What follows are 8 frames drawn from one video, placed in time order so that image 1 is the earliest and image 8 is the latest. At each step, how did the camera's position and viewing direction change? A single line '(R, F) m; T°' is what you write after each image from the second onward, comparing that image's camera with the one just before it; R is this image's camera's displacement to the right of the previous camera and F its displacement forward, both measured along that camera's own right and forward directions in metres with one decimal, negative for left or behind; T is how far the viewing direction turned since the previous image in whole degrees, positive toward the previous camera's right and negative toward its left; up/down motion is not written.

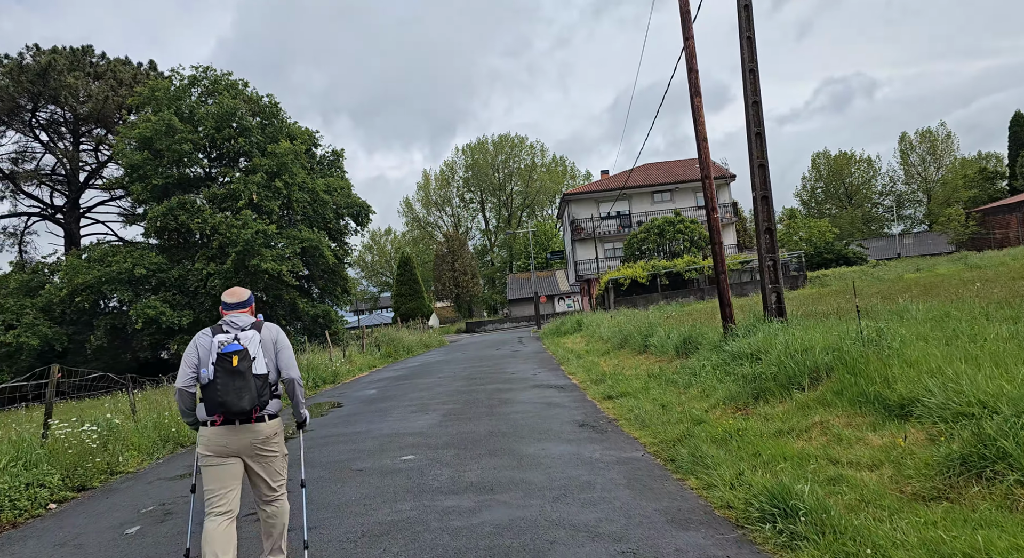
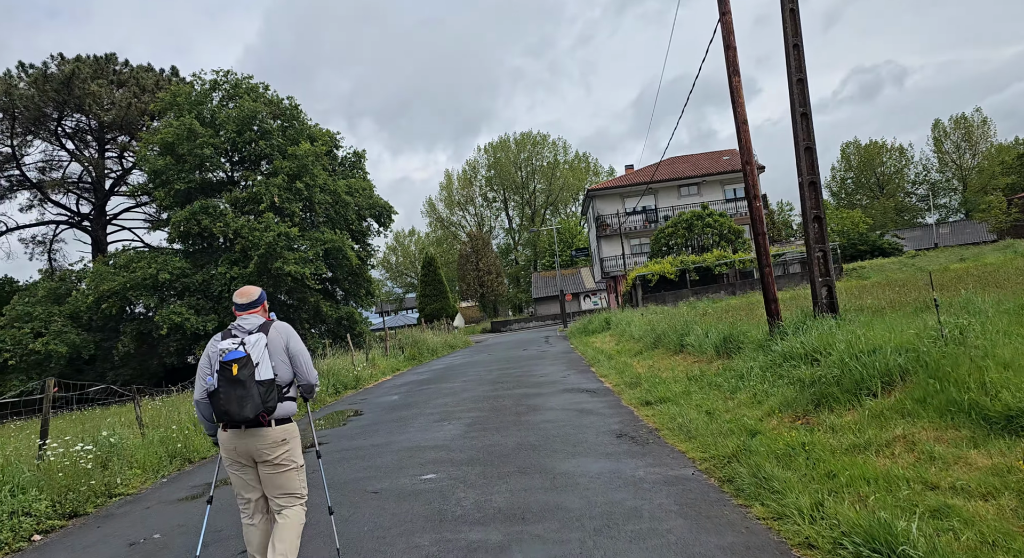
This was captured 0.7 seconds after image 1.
(0.0, +0.7) m; -2°
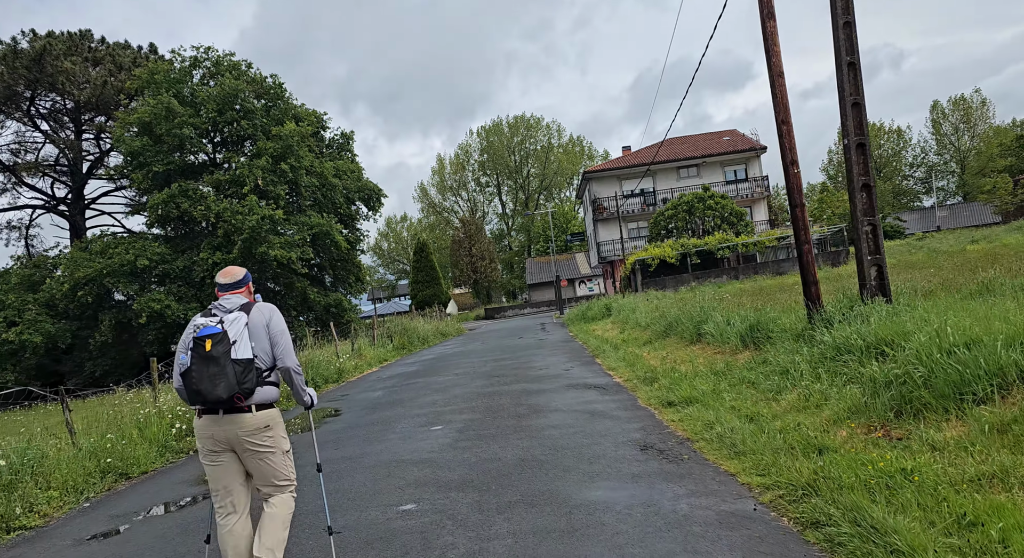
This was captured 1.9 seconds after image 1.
(-0.1, +1.4) m; +1°
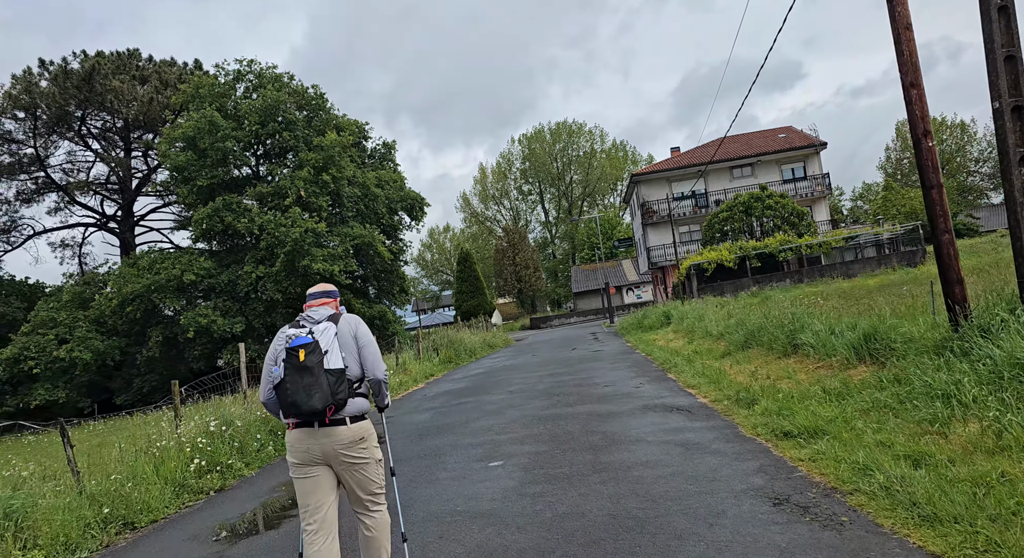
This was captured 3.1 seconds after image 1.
(-0.3, +1.4) m; -3°
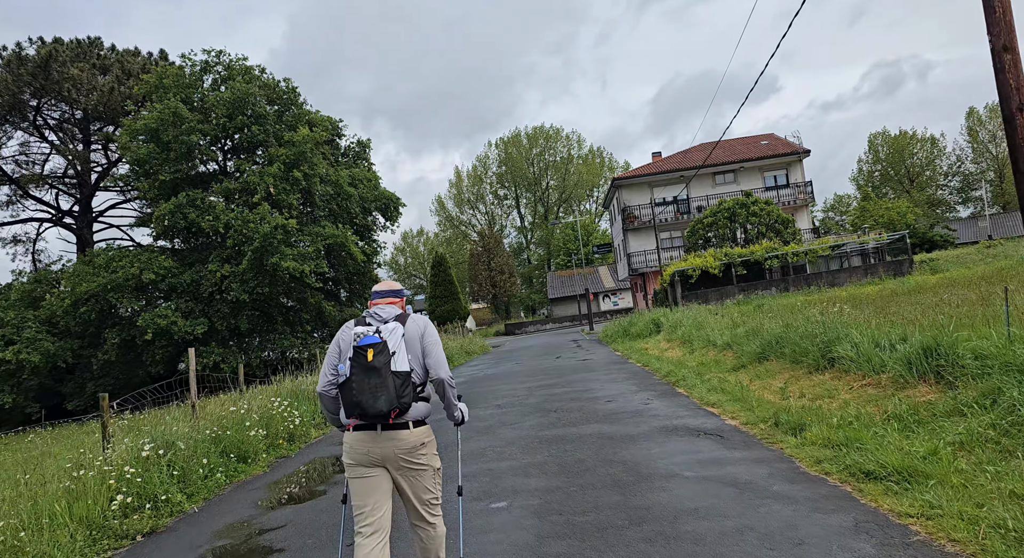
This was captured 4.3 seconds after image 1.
(-0.3, +1.4) m; +2°
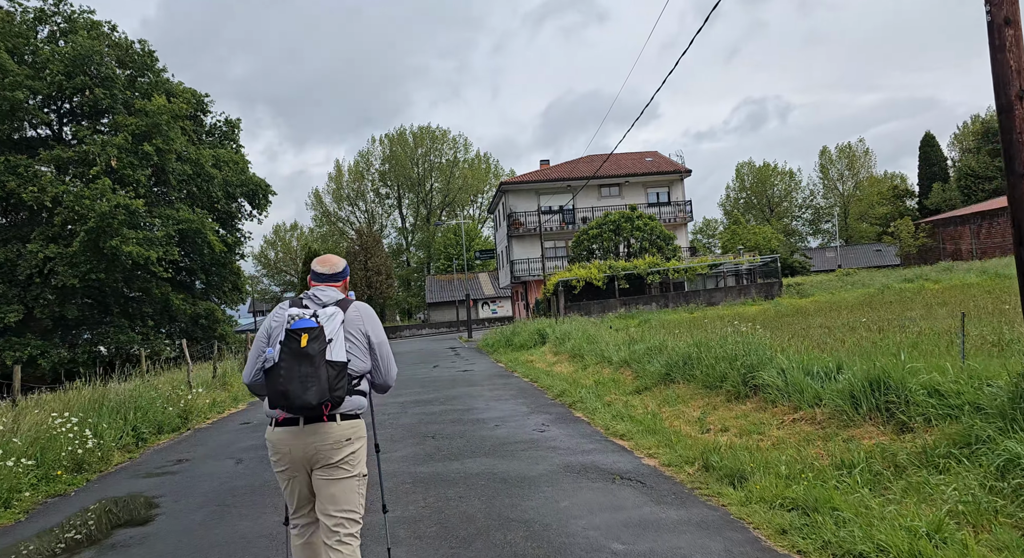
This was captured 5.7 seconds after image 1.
(0.0, +1.7) m; +10°
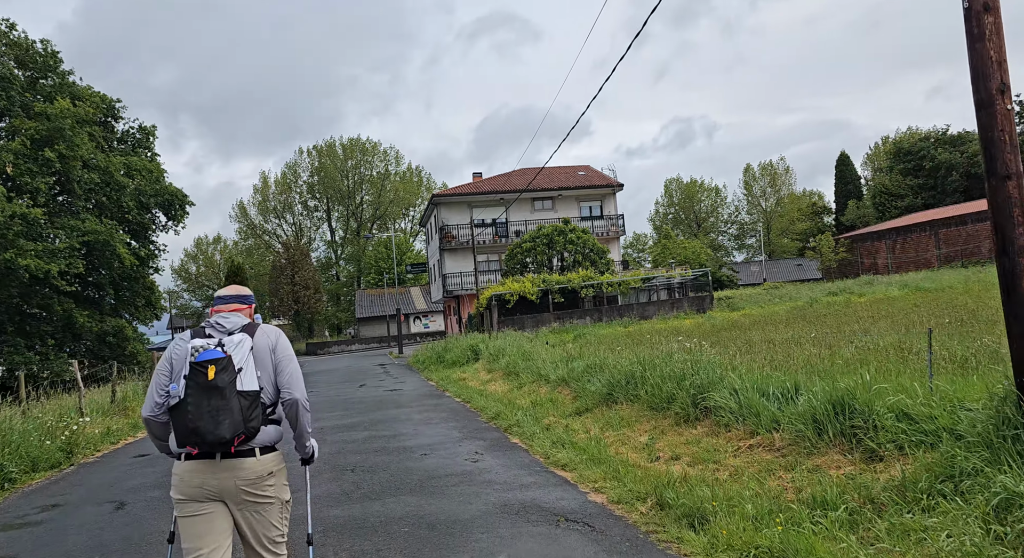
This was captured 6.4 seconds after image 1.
(0.0, +0.8) m; +5°
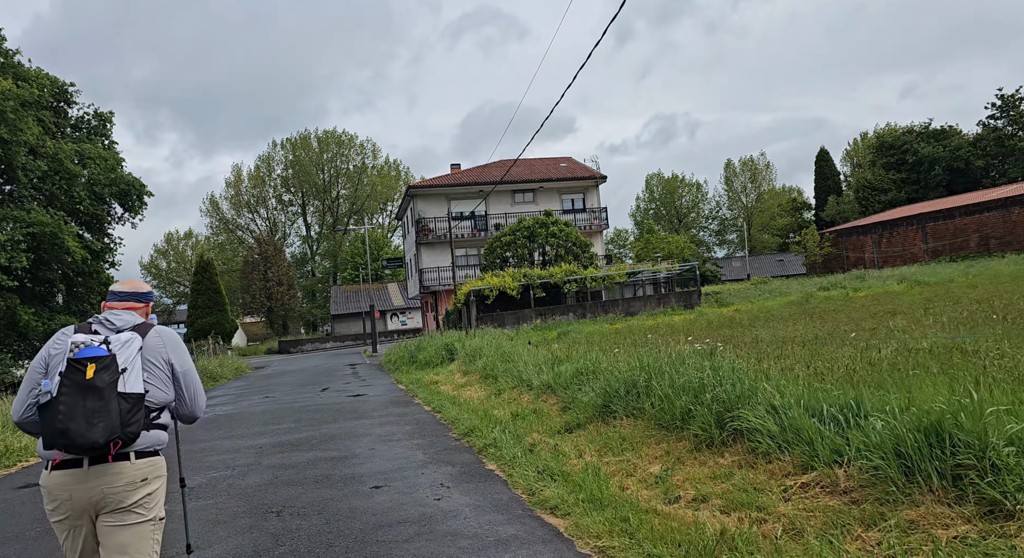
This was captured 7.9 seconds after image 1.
(+0.1, +1.7) m; +2°
